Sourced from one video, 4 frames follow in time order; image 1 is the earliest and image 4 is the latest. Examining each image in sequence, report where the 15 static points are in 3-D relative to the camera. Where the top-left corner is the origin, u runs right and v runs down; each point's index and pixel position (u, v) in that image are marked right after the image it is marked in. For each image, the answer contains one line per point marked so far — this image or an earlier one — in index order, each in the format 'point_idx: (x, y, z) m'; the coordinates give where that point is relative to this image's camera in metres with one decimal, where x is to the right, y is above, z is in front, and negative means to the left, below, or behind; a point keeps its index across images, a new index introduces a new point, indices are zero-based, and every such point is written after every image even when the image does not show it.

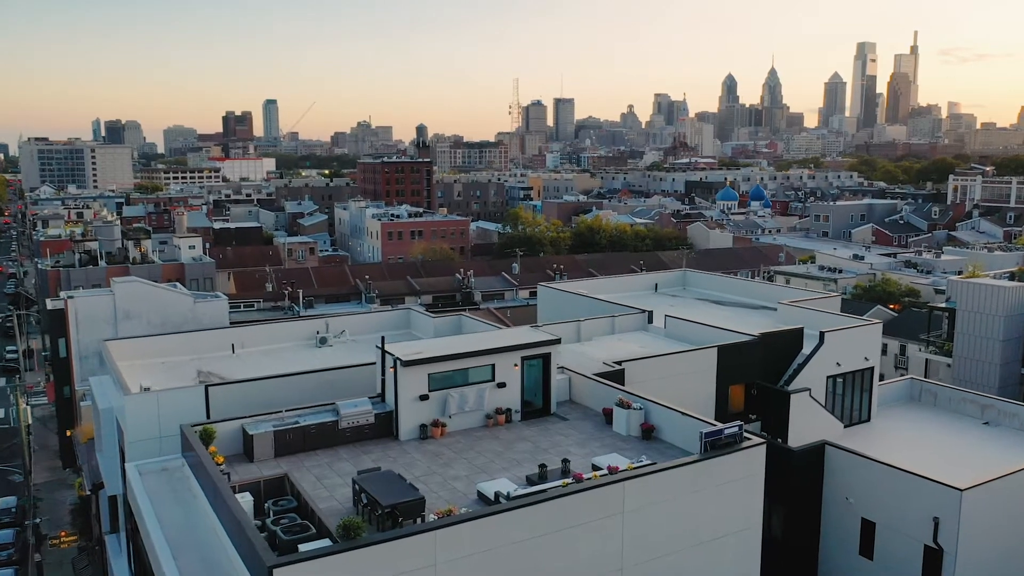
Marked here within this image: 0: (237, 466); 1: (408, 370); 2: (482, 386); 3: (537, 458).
0: (-2.9, -1.9, +16.2) m
1: (-1.2, -0.9, +17.4) m
2: (-0.4, -1.2, +18.4) m
3: (+0.2, -1.8, +16.6) m
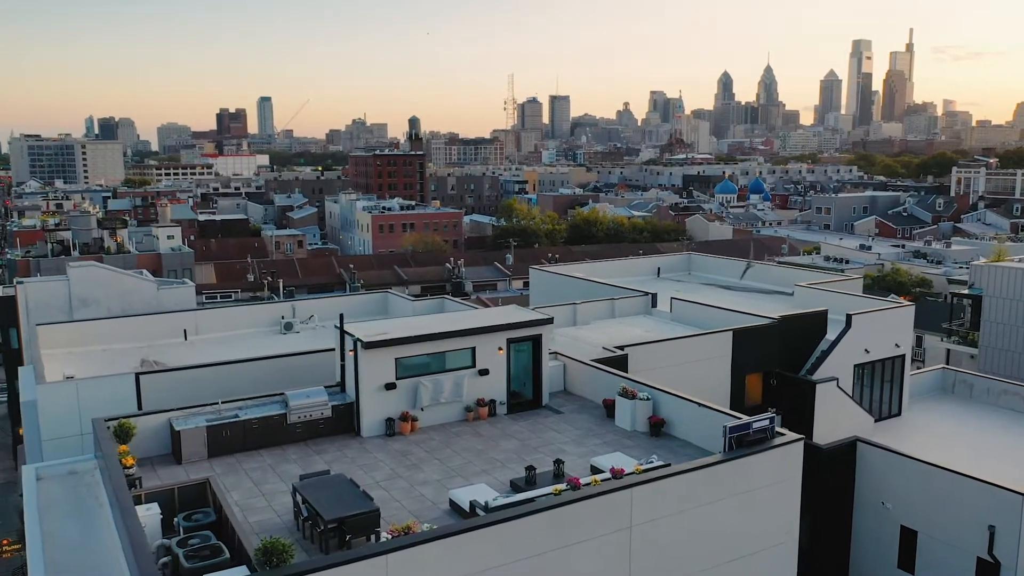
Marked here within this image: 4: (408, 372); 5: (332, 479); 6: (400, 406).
0: (-3.1, -1.6, +13.3) m
1: (-1.4, -0.6, +14.6) m
2: (-0.5, -0.9, +15.6) m
3: (+0.1, -1.5, +13.8) m
4: (-1.0, -0.8, +15.2) m
5: (-1.4, -1.5, +11.8) m
6: (-1.1, -1.2, +15.2) m
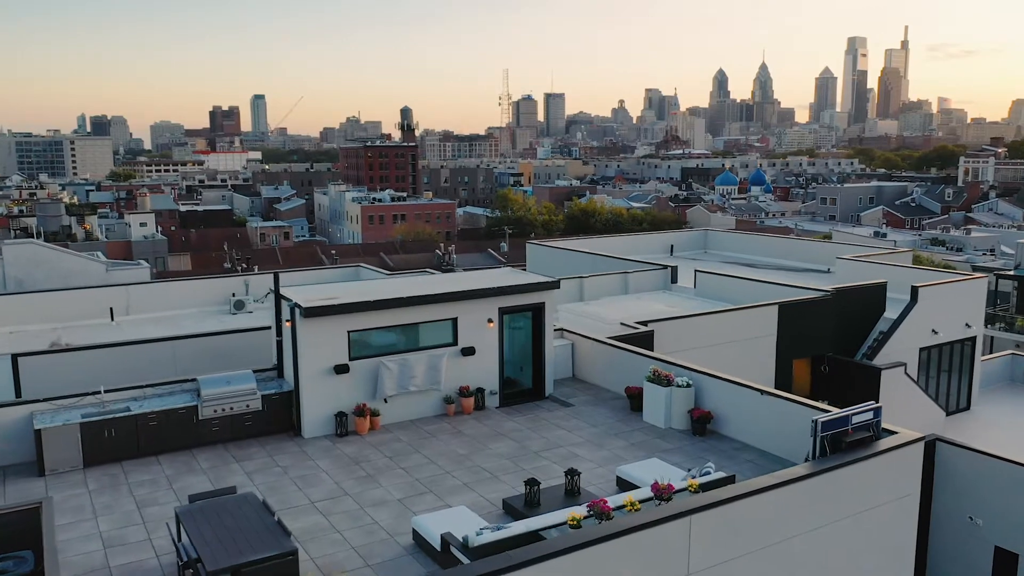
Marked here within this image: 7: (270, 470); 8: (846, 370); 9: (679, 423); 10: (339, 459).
0: (-3.1, -1.2, +9.5) m
1: (-1.4, -0.3, +10.8) m
2: (-0.6, -0.5, +11.8) m
3: (0.0, -1.2, +10.0) m
4: (-1.1, -0.5, +11.3) m
5: (-1.4, -1.1, +7.9) m
6: (-1.2, -0.8, +11.4) m
7: (-1.6, -1.2, +9.9) m
8: (+3.7, -0.9, +17.1) m
9: (+1.2, -1.0, +11.3) m
10: (-1.2, -1.1, +10.3) m
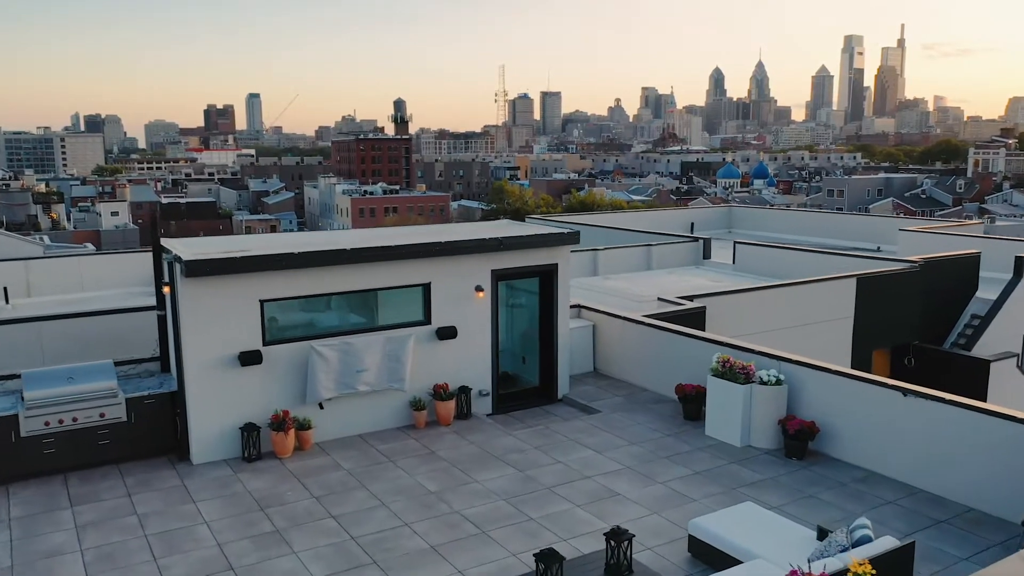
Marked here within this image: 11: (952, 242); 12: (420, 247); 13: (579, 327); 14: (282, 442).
0: (-3.1, -1.0, +5.6) m
1: (-1.4, 0.0, +7.0) m
2: (-0.6, -0.2, +8.0) m
3: (0.0, -0.9, +6.2) m
4: (-1.1, -0.2, +7.5) m
5: (-1.4, -0.8, +4.1) m
6: (-1.2, -0.6, +7.5) m
7: (-1.6, -0.9, +6.1) m
8: (+3.7, -0.7, +13.3) m
9: (+1.2, -0.7, +7.5) m
10: (-1.2, -0.9, +6.5) m
11: (+5.0, +0.5, +17.2) m
12: (-0.5, +0.2, +7.8) m
13: (+0.4, -0.3, +10.0) m
14: (-1.1, -0.7, +7.4) m
